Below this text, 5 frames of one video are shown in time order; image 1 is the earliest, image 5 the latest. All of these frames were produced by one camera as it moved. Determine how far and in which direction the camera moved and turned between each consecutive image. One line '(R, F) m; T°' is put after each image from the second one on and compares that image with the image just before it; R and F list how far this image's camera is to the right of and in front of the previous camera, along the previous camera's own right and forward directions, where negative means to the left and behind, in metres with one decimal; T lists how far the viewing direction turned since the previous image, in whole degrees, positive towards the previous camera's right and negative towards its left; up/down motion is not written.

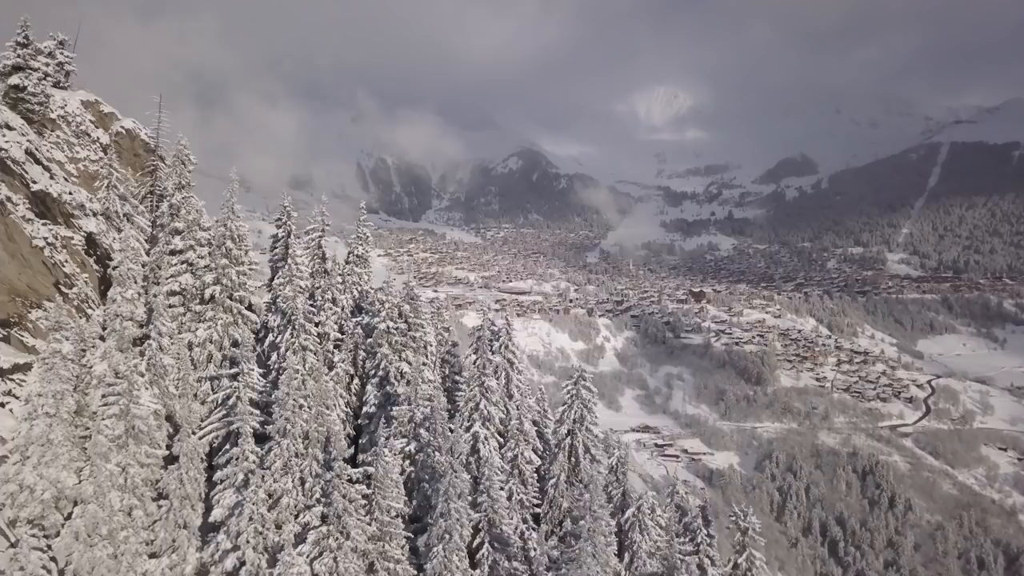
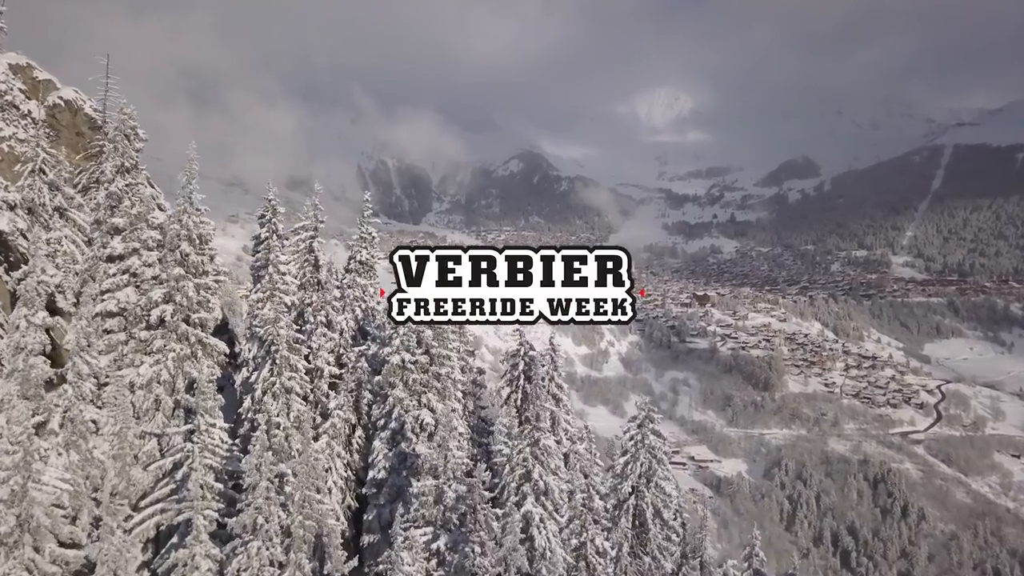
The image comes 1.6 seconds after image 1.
(-1.1, +3.6) m; 0°
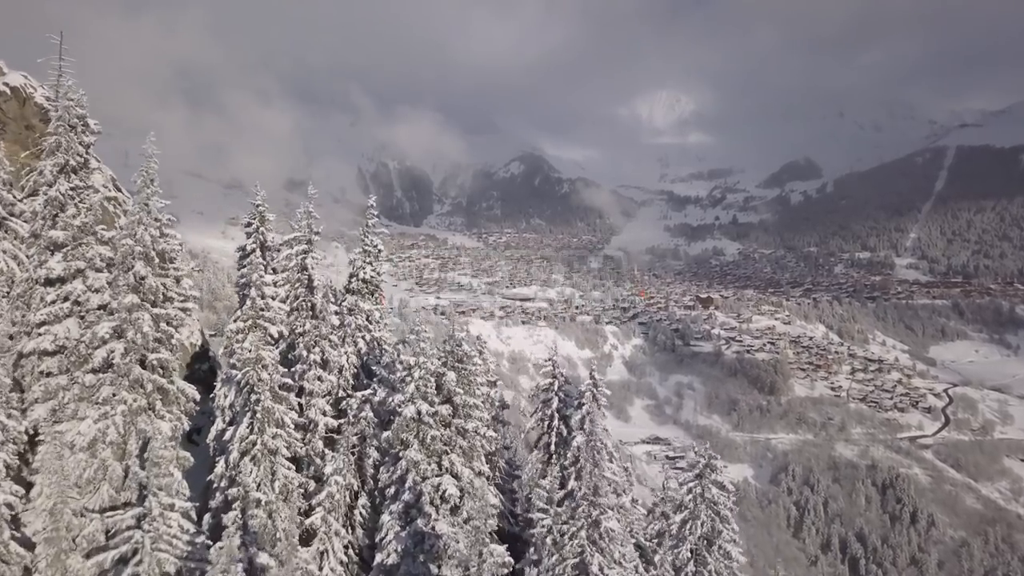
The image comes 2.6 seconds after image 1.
(-0.6, +2.1) m; 0°
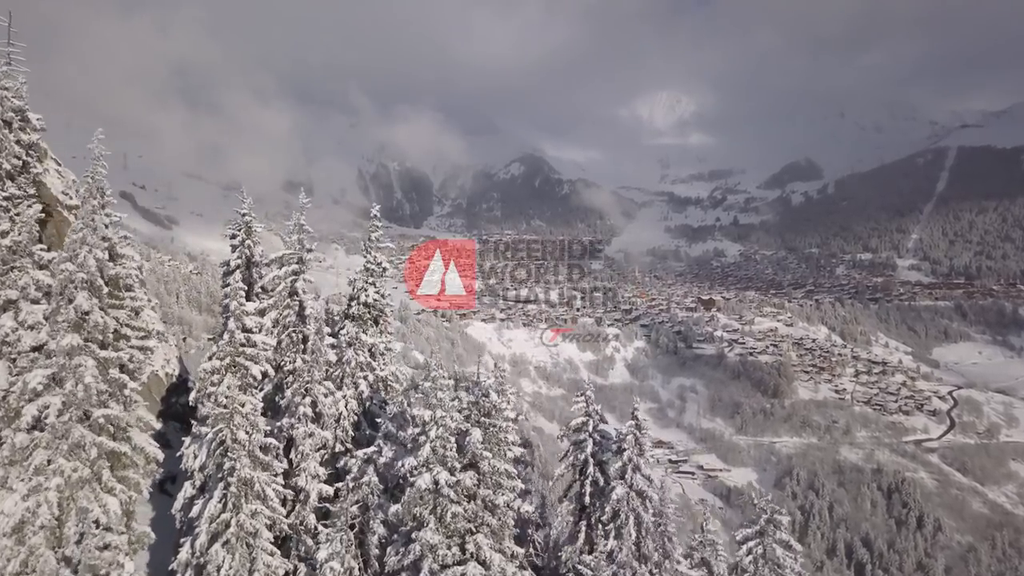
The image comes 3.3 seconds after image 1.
(-0.5, +1.6) m; 0°
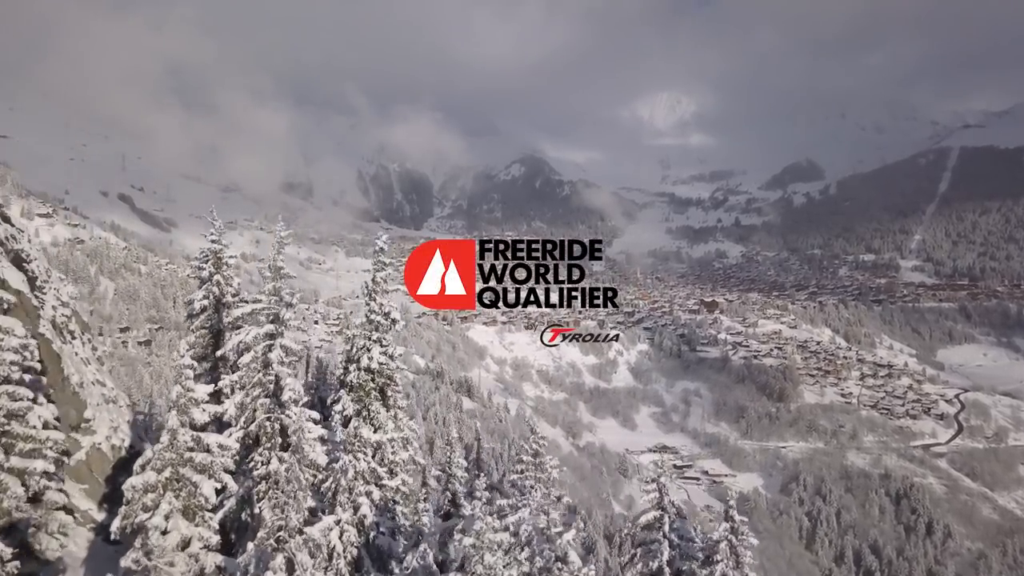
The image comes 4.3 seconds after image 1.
(-0.7, +2.4) m; 0°
